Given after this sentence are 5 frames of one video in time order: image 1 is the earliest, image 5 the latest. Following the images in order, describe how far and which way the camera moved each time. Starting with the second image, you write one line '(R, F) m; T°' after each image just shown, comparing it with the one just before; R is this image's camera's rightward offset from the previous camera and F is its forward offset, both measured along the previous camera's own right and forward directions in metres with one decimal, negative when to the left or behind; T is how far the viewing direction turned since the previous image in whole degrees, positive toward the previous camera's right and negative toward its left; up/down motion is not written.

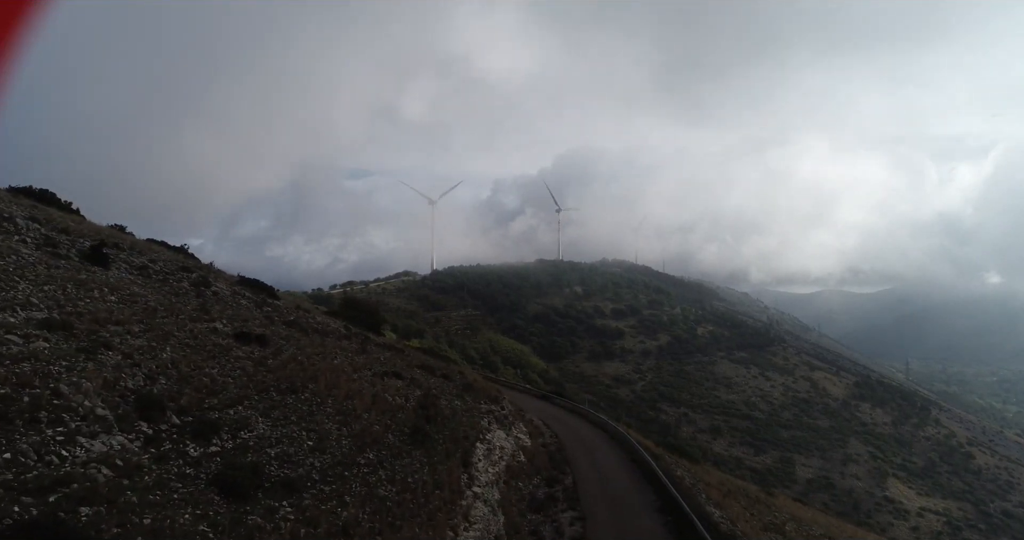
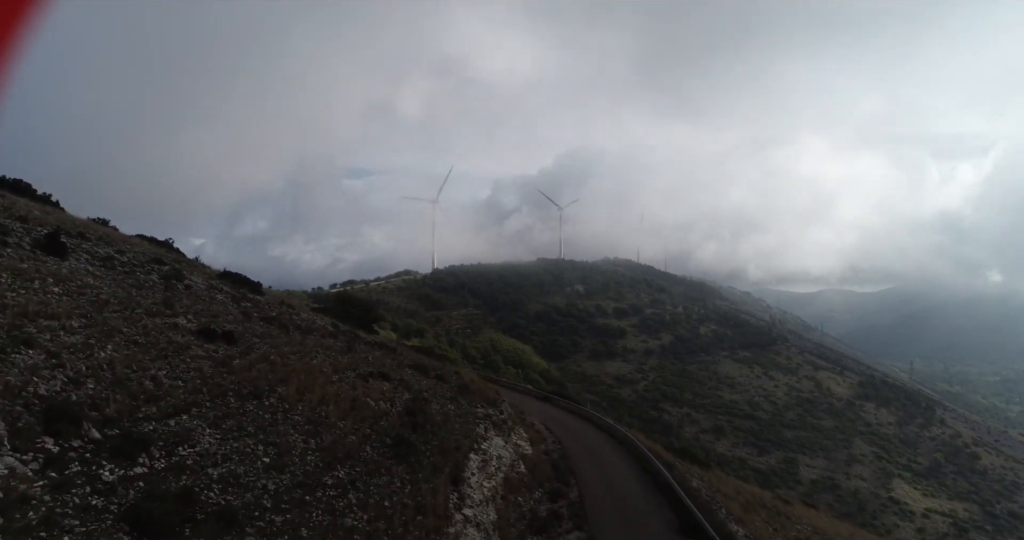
(0.0, +0.9) m; 0°
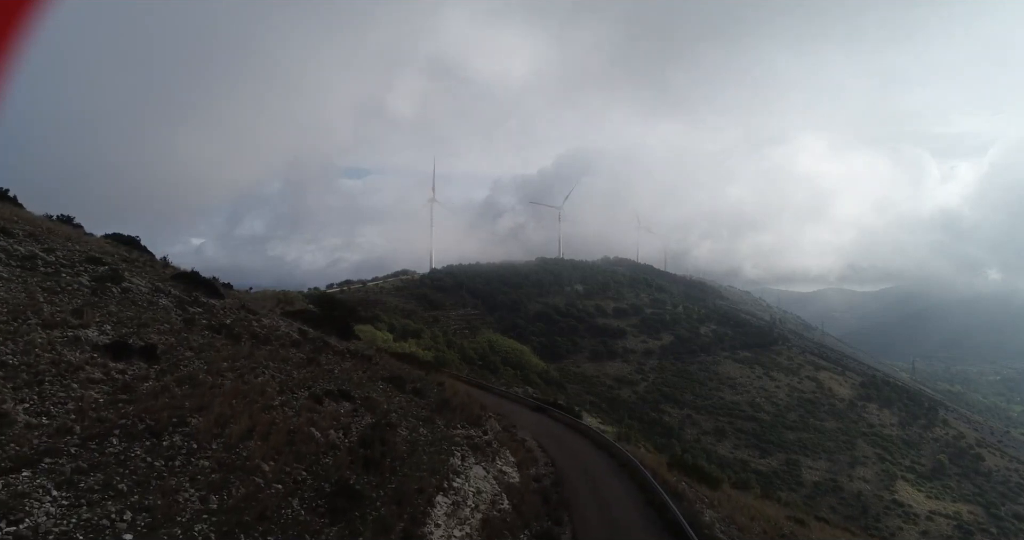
(+0.3, +1.3) m; 0°
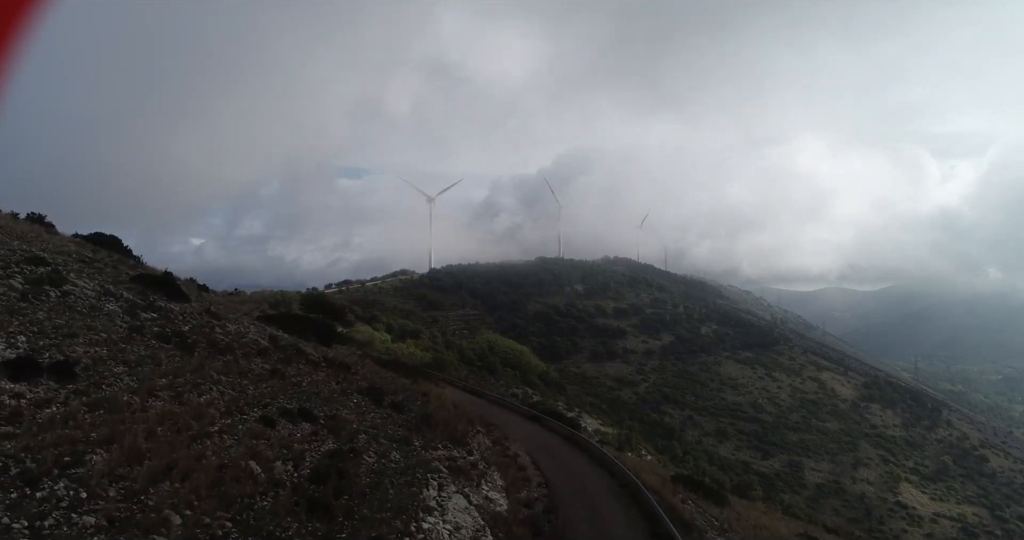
(+0.2, +1.0) m; 0°
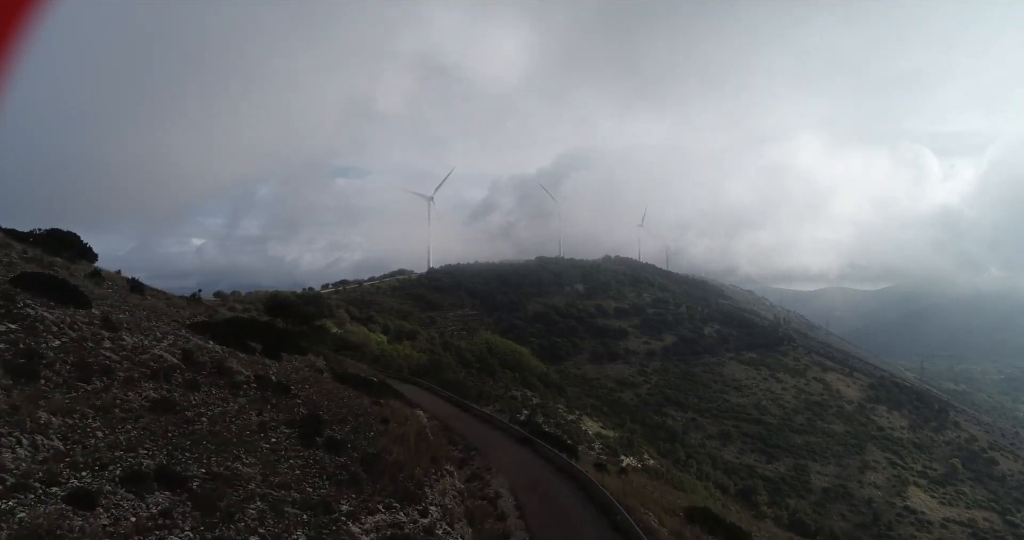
(+0.4, +2.1) m; 0°
